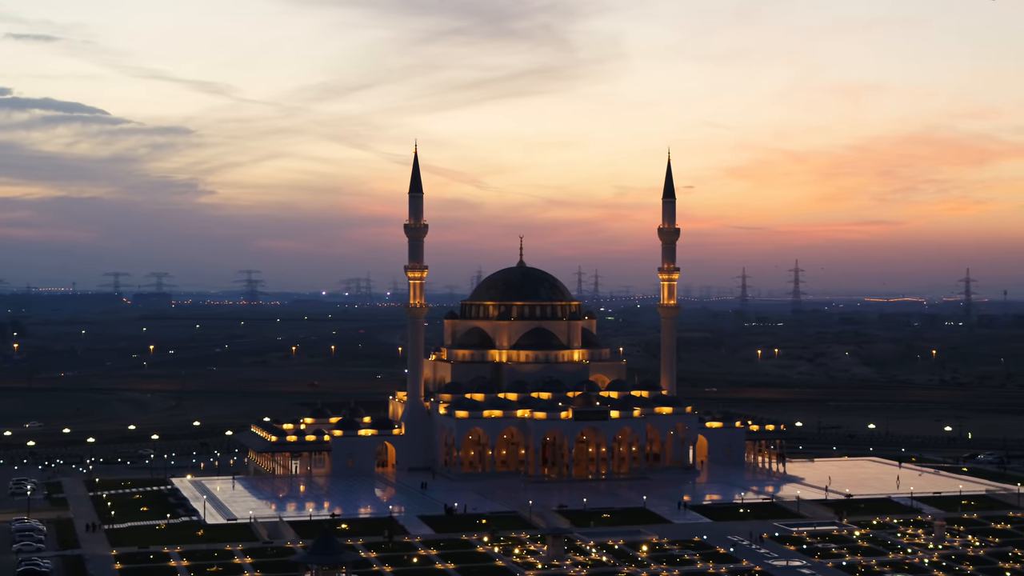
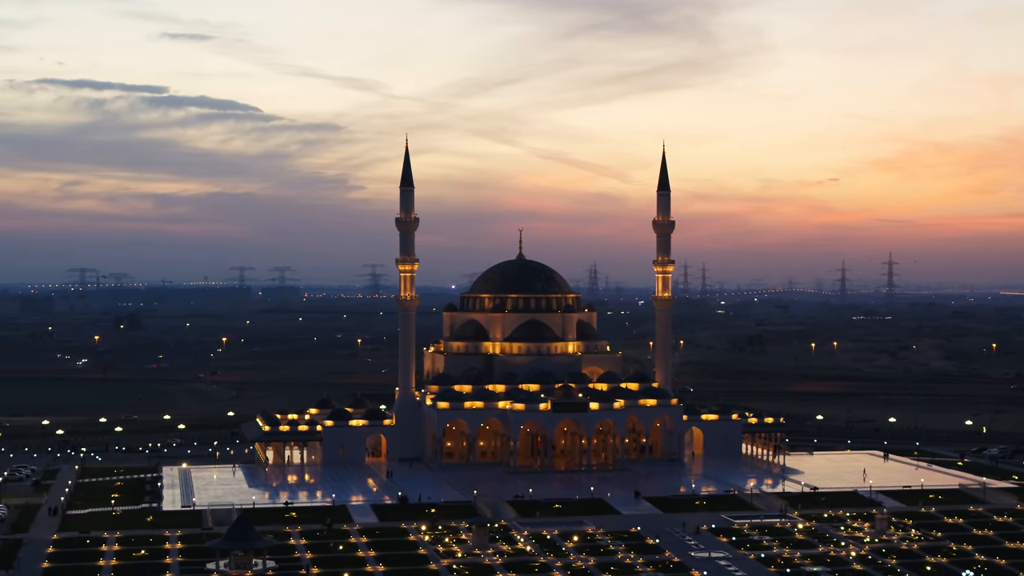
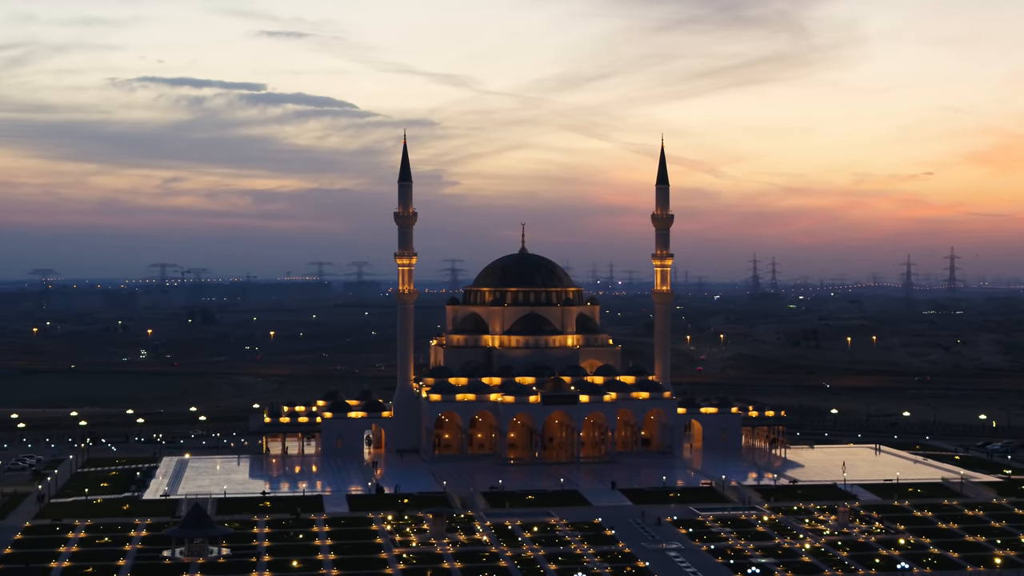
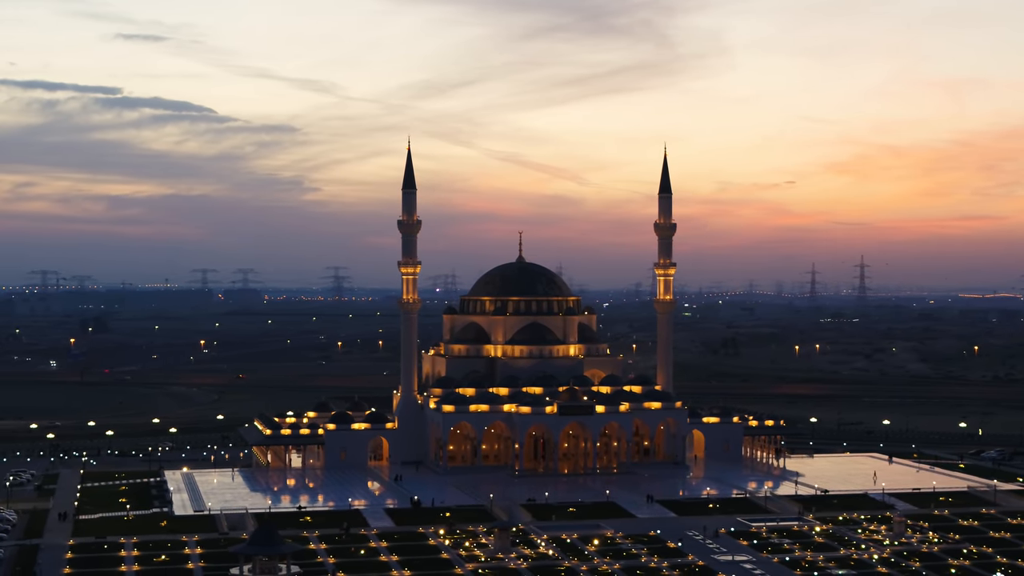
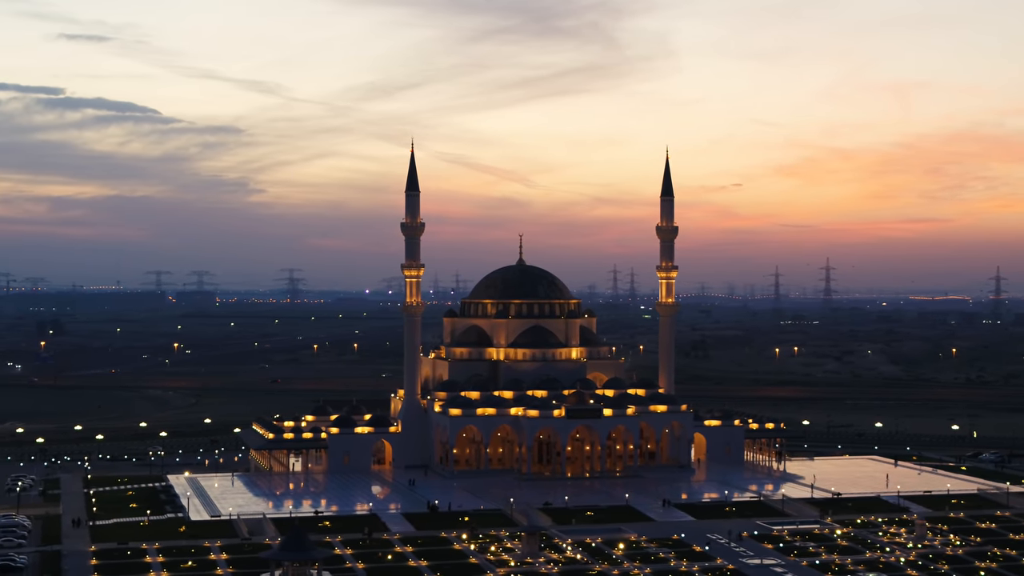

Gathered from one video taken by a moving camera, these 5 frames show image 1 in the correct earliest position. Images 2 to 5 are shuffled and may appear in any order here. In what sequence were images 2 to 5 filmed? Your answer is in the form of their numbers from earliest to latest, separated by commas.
5, 4, 2, 3
